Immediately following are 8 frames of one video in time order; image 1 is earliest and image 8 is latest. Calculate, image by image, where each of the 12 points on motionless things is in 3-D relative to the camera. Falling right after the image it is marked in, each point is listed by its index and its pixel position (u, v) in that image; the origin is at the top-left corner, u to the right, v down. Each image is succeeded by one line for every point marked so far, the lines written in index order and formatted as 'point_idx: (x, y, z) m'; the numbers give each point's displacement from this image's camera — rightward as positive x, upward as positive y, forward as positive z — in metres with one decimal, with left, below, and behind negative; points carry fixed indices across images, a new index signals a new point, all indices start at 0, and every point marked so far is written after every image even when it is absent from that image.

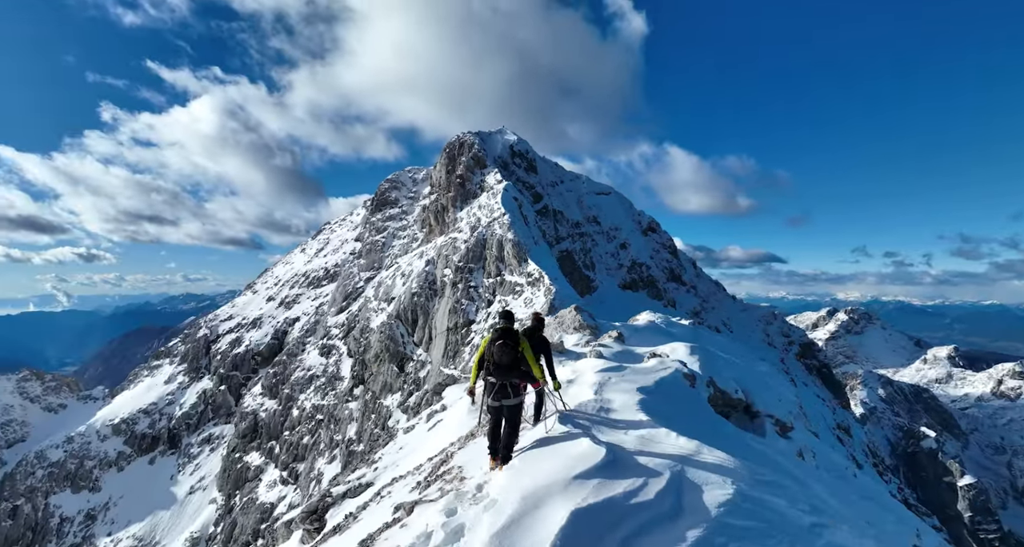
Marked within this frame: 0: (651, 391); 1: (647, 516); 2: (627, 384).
0: (+4.0, -3.4, +14.9) m
1: (+1.6, -2.9, +6.1) m
2: (+3.4, -3.2, +15.3) m
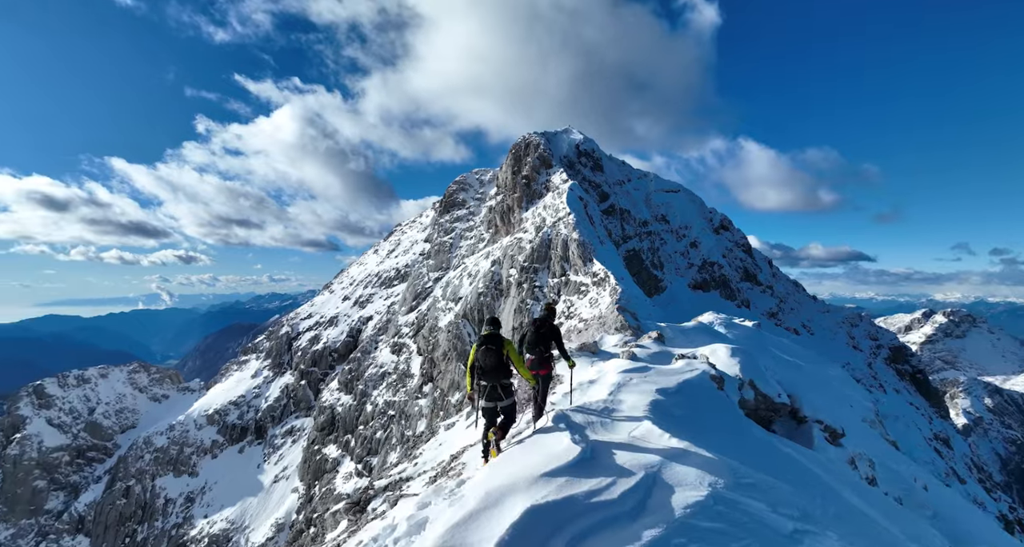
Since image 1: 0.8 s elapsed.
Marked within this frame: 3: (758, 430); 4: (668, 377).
0: (+4.5, -3.4, +14.8) m
1: (+1.1, -2.9, +6.3) m
2: (+3.9, -3.2, +15.2) m
3: (+7.5, -4.7, +15.5) m
4: (+4.9, -3.2, +16.3) m
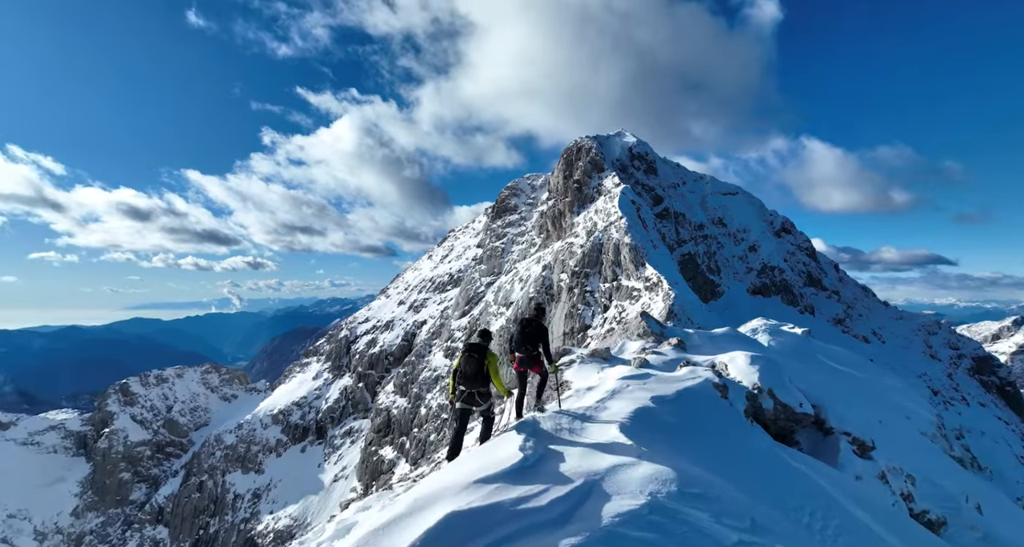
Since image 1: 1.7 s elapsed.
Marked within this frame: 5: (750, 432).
0: (+4.3, -3.6, +14.6) m
1: (+0.2, -3.0, +6.4) m
2: (+3.7, -3.4, +15.0) m
3: (+7.3, -4.9, +15.0) m
4: (+4.8, -3.4, +16.1) m
5: (+7.0, -4.7, +15.3) m
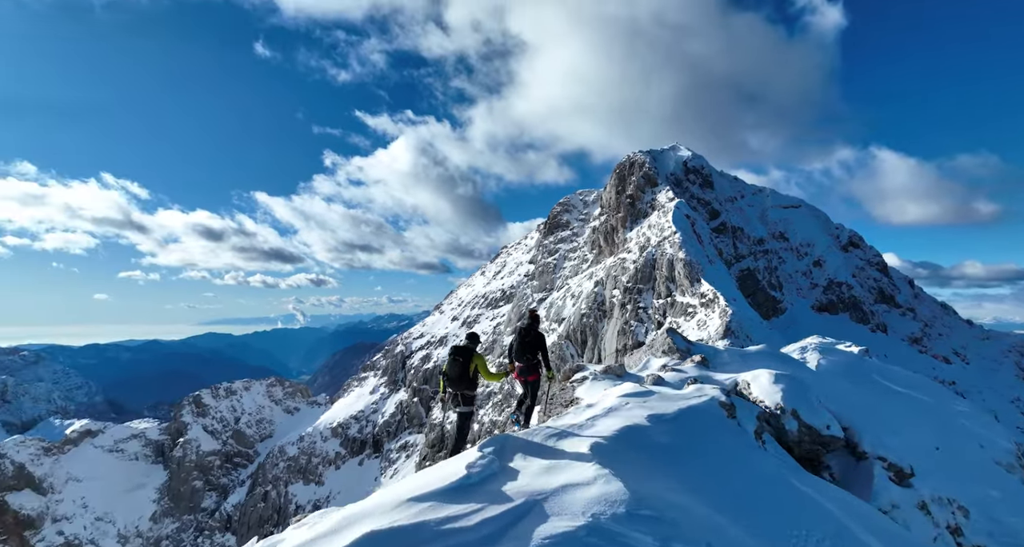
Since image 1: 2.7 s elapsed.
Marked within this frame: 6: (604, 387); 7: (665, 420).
0: (+4.1, -3.9, +14.1) m
1: (-0.7, -3.2, +6.3) m
2: (+3.5, -3.8, +14.6) m
3: (+7.1, -5.3, +14.2) m
4: (+4.7, -3.8, +15.6) m
5: (+6.9, -5.0, +14.6) m
6: (+3.3, -4.1, +19.0) m
7: (+4.2, -3.9, +14.1) m
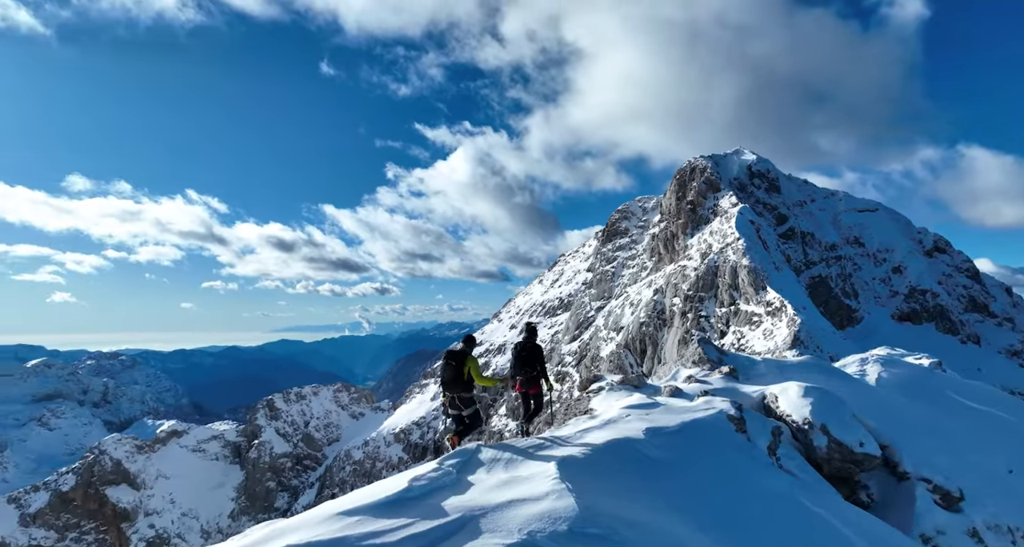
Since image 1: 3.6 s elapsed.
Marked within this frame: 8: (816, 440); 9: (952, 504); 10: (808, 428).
0: (+3.9, -4.2, +13.7) m
1: (-1.6, -3.3, +6.4) m
2: (+3.4, -4.1, +14.2) m
3: (+7.0, -5.5, +13.5) m
4: (+4.7, -4.1, +15.1) m
5: (+6.7, -5.3, +13.9) m
6: (+3.6, -4.4, +18.6) m
7: (+4.0, -4.2, +13.7) m
8: (+11.3, -6.2, +19.4) m
9: (+16.6, -8.7, +19.8) m
10: (+11.2, -5.7, +19.5) m
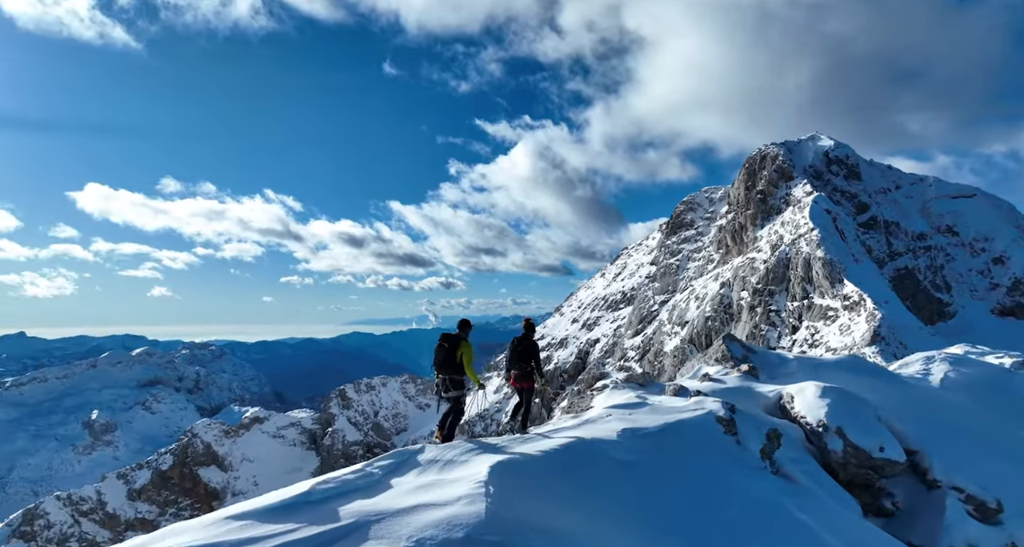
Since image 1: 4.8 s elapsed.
0: (+3.3, -4.1, +13.5) m
1: (-3.0, -3.4, +6.9) m
2: (+2.9, -4.0, +14.1) m
3: (+6.3, -5.4, +13.1) m
4: (+4.2, -4.0, +14.9) m
5: (+6.1, -5.2, +13.5) m
6: (+3.5, -4.3, +18.5) m
7: (+3.4, -4.1, +13.6) m
8: (+11.2, -6.0, +18.5) m
9: (+16.6, -8.5, +18.3) m
10: (+11.1, -5.5, +18.5) m
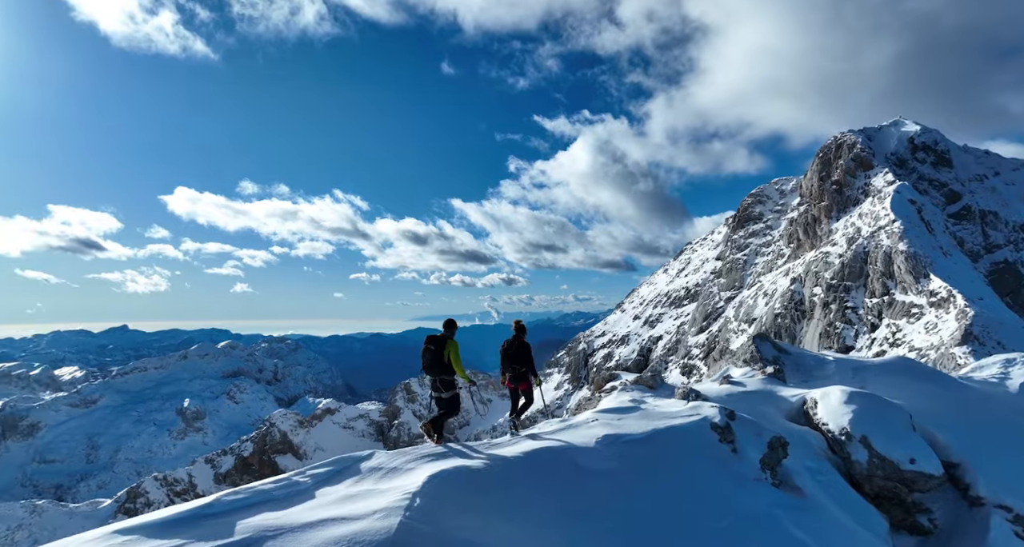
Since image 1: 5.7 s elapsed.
0: (+3.1, -4.3, +13.7) m
1: (-3.9, -3.7, +7.8) m
2: (+2.8, -4.2, +14.3) m
3: (+6.1, -5.6, +12.9) m
4: (+4.1, -4.2, +14.9) m
5: (+5.9, -5.4, +13.3) m
6: (+3.9, -4.5, +18.6) m
7: (+3.2, -4.3, +13.7) m
8: (+11.6, -6.1, +17.7) m
9: (+16.9, -8.6, +17.0) m
10: (+11.5, -5.6, +17.8) m
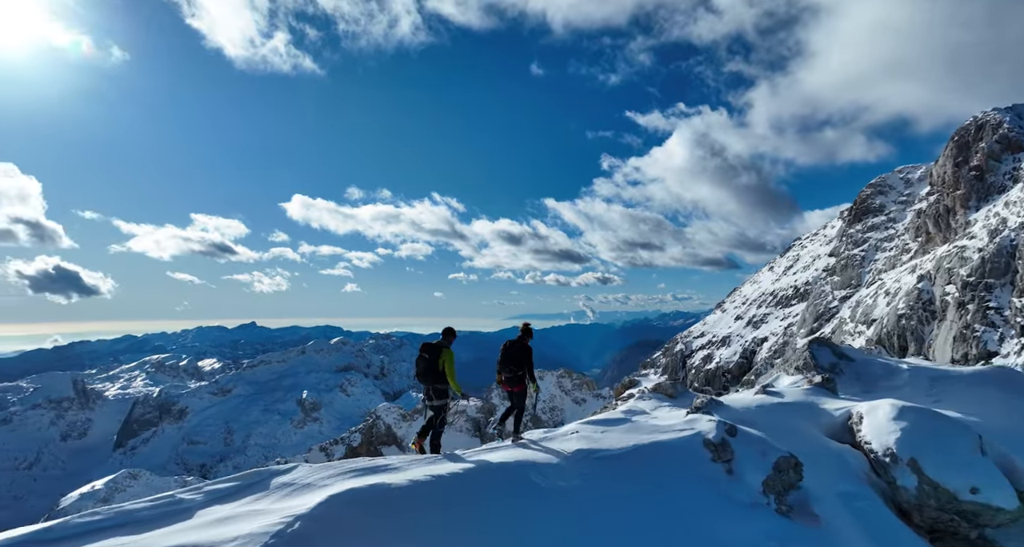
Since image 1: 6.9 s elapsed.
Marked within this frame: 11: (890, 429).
0: (+4.2, -5.4, +15.2) m
1: (-3.7, -4.8, +10.6) m
2: (+4.0, -5.2, +15.9) m
3: (+7.0, -6.6, +13.9) m
4: (+5.4, -5.2, +16.2) m
5: (+6.9, -6.4, +14.3) m
6: (+5.9, -5.5, +19.9) m
7: (+4.3, -5.4, +15.2) m
8: (+13.3, -7.1, +17.7) m
9: (+18.4, -9.5, +16.0) m
10: (+13.2, -6.6, +17.8) m
11: (+13.7, -6.0, +18.5) m
